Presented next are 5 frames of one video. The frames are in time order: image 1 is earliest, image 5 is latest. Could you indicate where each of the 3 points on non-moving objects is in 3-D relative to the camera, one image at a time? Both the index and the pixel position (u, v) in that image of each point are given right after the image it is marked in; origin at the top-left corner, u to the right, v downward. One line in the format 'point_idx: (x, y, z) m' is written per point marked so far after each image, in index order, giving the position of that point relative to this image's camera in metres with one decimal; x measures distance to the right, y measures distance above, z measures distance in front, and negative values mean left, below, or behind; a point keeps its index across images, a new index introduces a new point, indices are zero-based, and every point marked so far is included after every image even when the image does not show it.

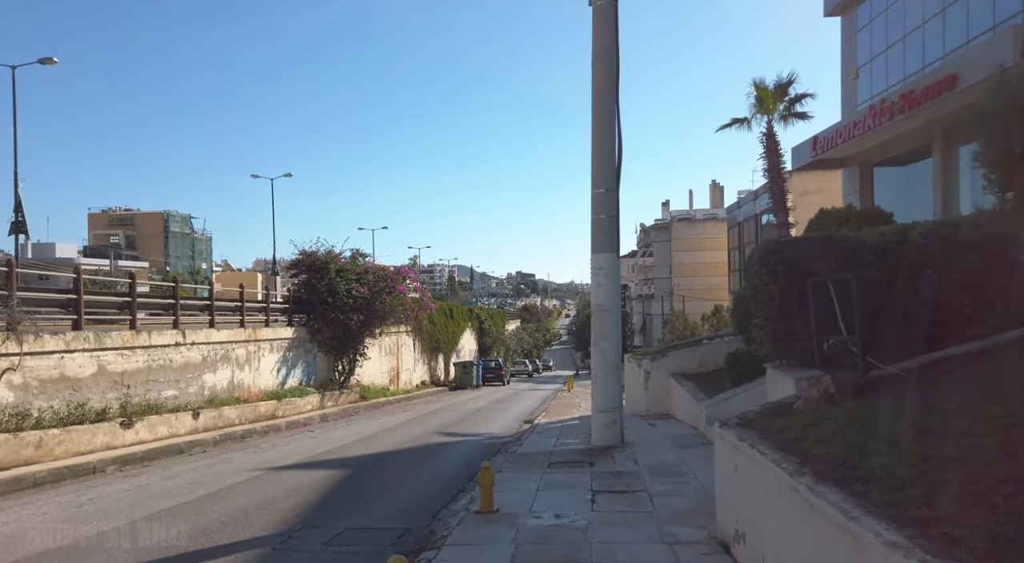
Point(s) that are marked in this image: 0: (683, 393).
0: (+3.7, -2.4, +15.6) m
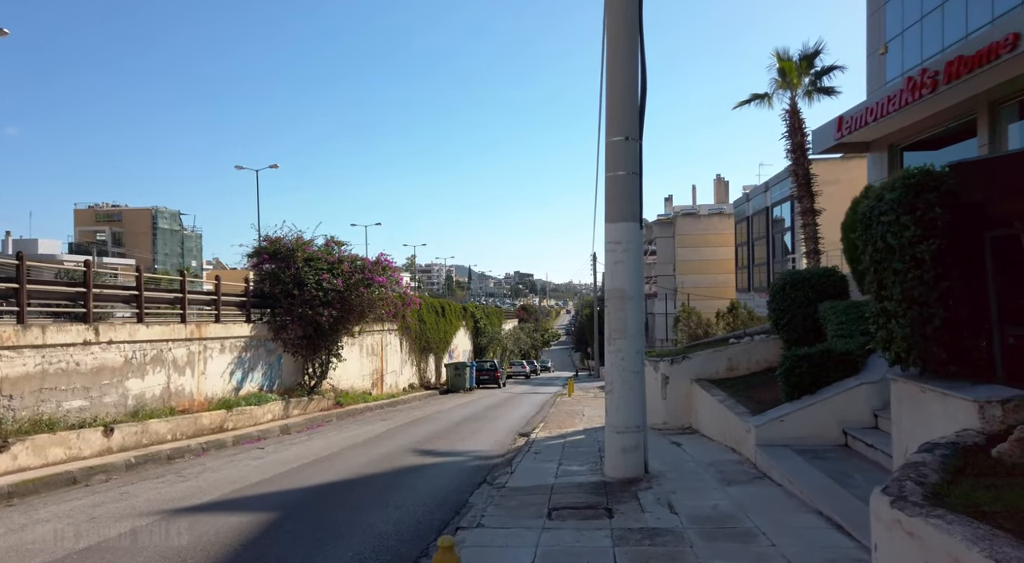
0: (+3.5, -2.1, +12.6) m
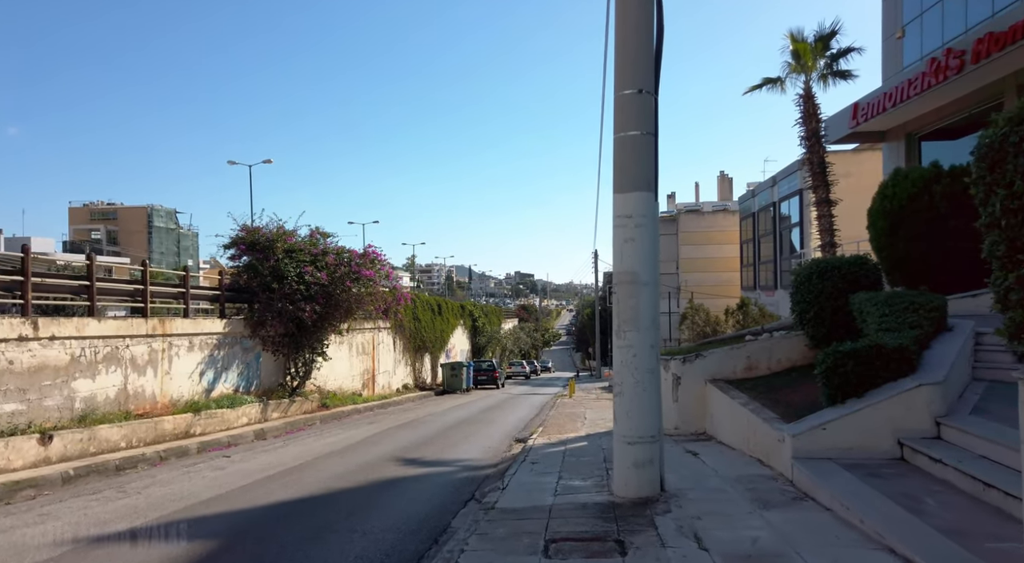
0: (+3.4, -1.9, +11.1) m
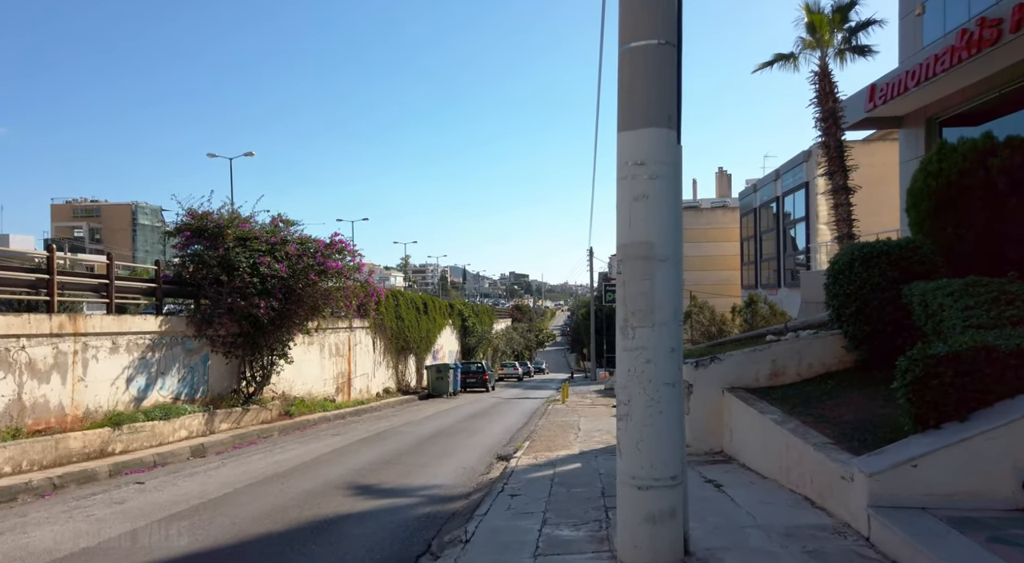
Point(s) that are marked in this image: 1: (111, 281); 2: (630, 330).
0: (+3.1, -1.7, +8.8) m
1: (-7.6, 0.0, +14.0) m
2: (+0.9, -0.4, +5.5) m
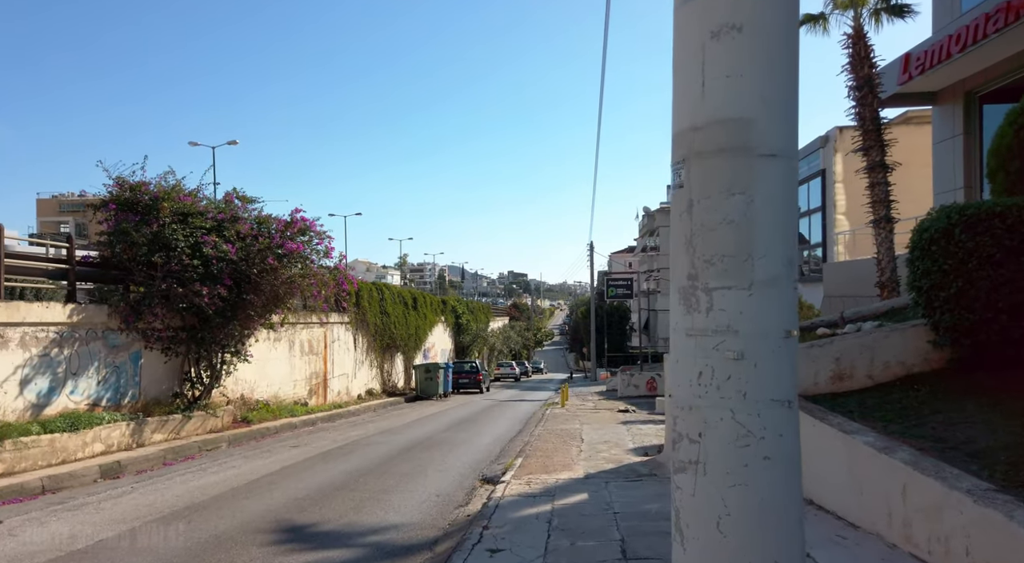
0: (+2.9, -1.4, +6.1) m
1: (-7.8, +0.3, +11.3) m
2: (+0.7, -0.1, +2.8) m
